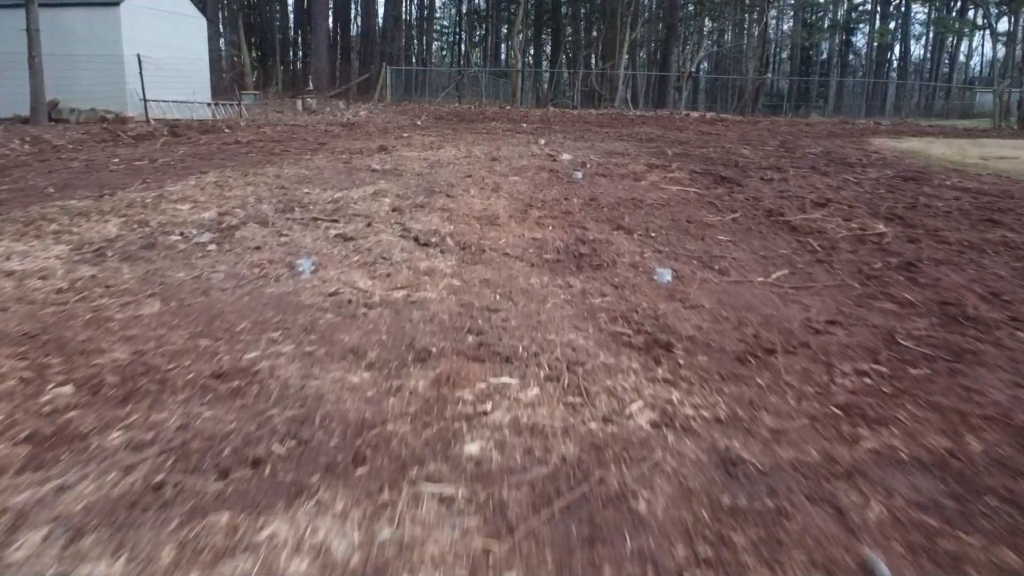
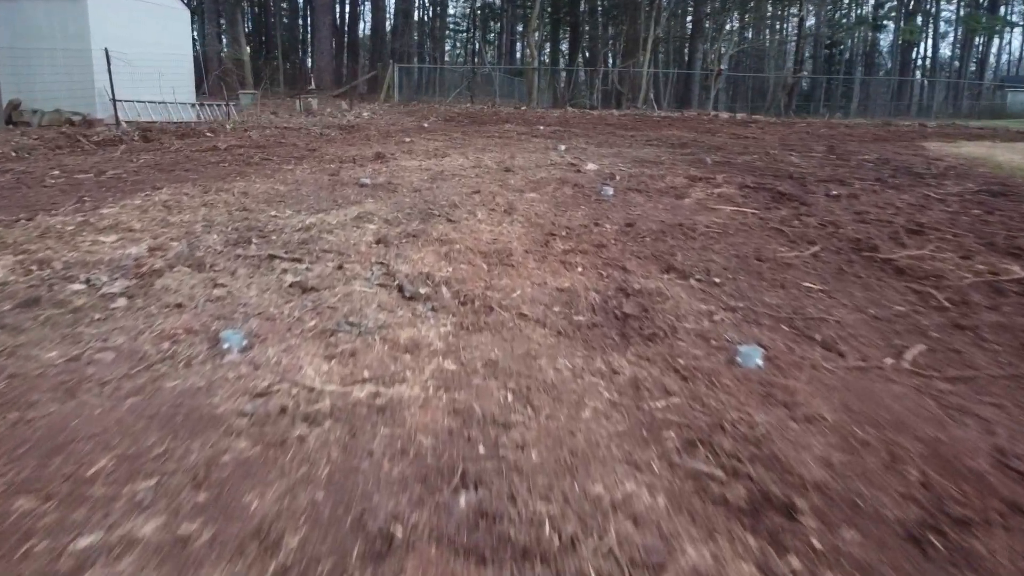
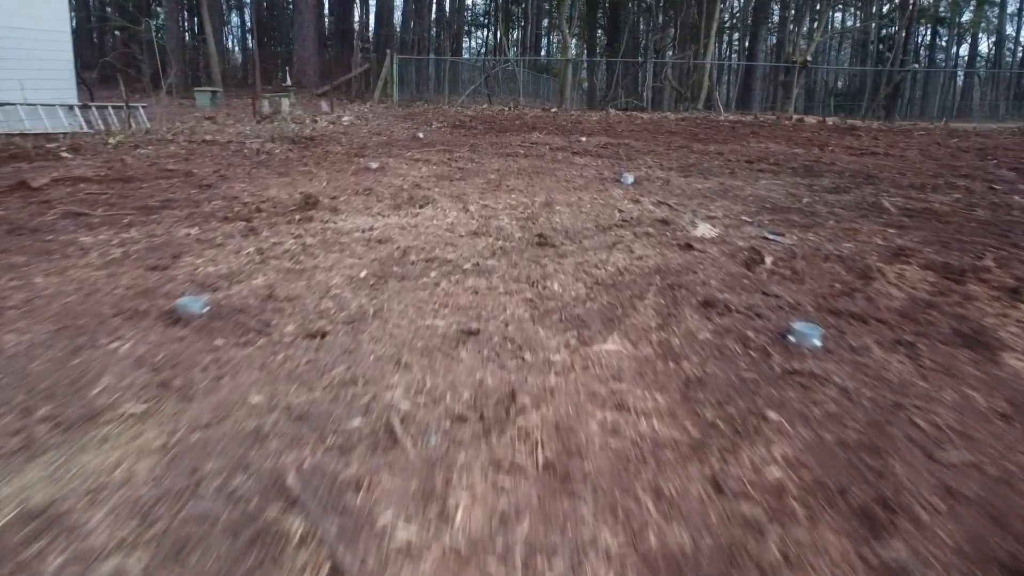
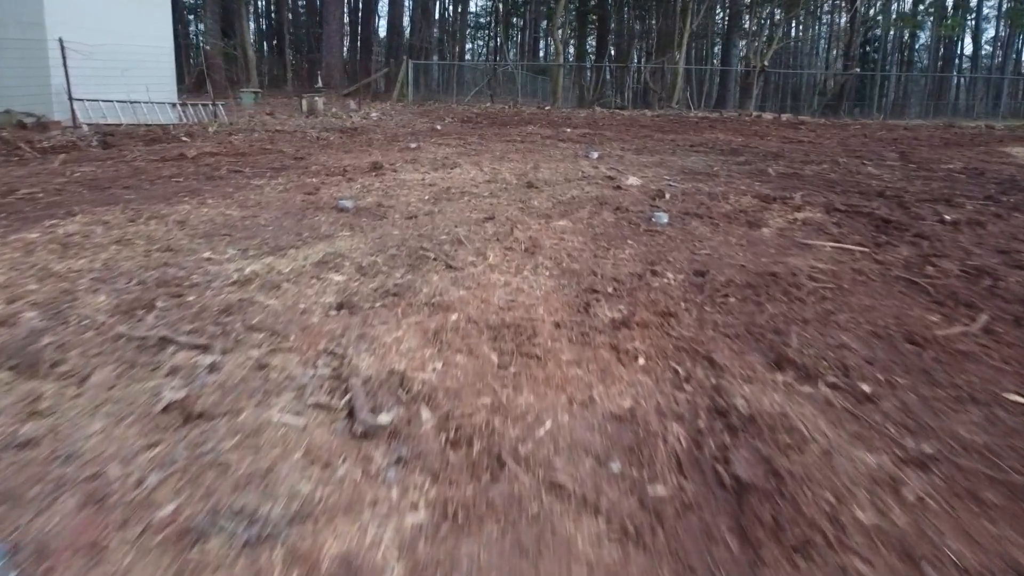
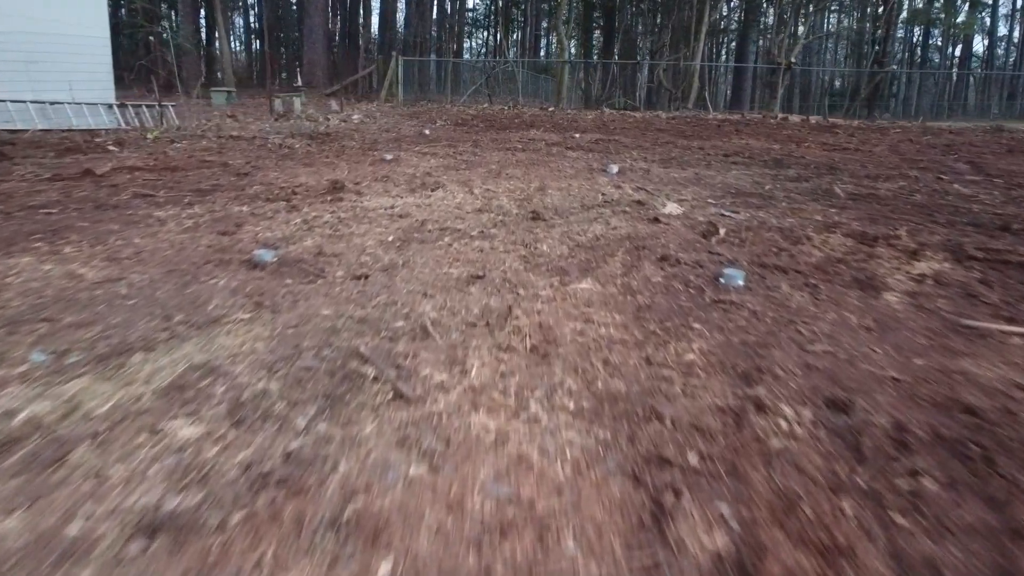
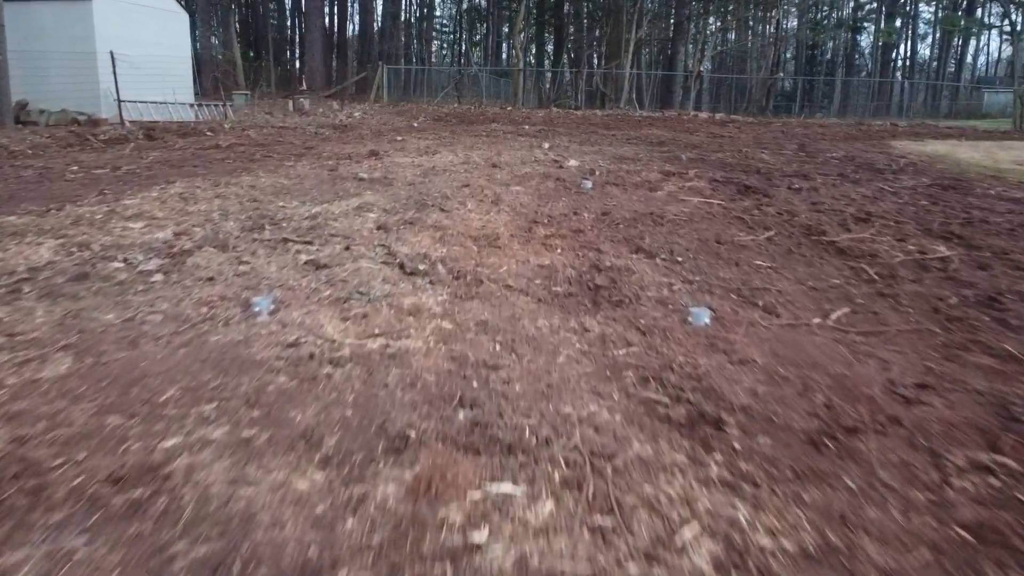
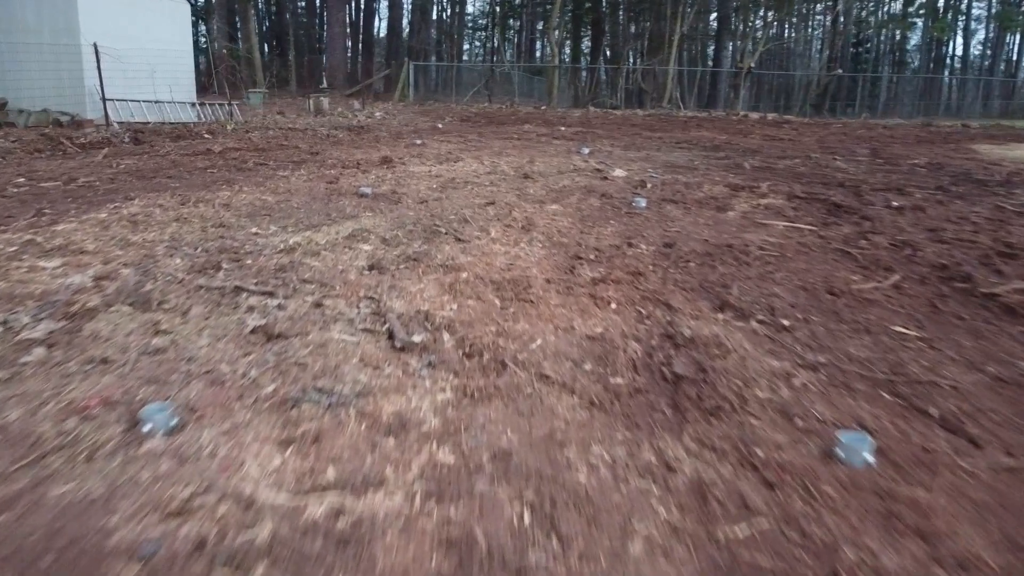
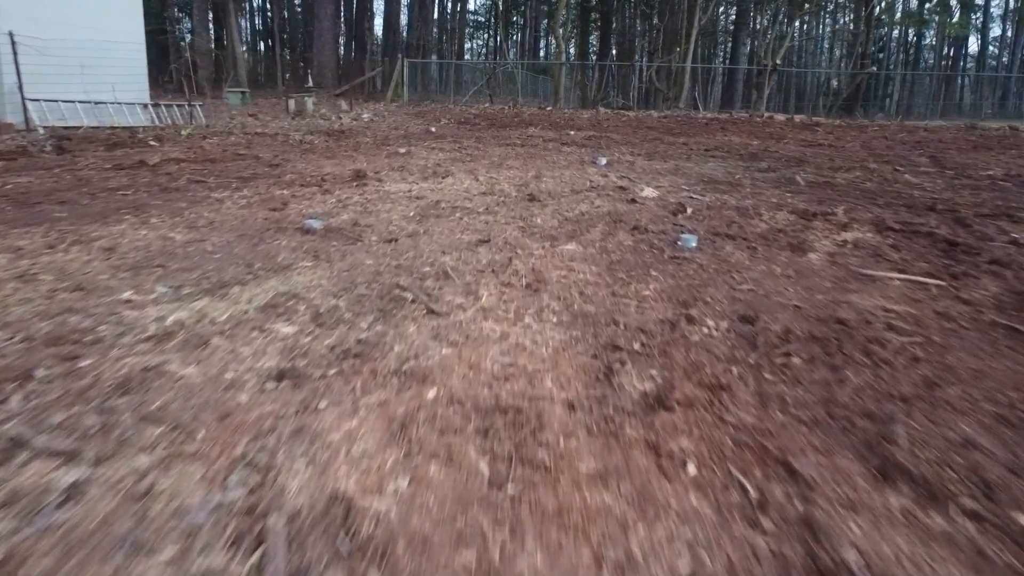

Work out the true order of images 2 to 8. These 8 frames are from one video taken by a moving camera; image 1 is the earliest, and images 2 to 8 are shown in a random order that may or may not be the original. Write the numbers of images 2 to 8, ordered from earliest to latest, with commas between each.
6, 2, 7, 4, 8, 5, 3
